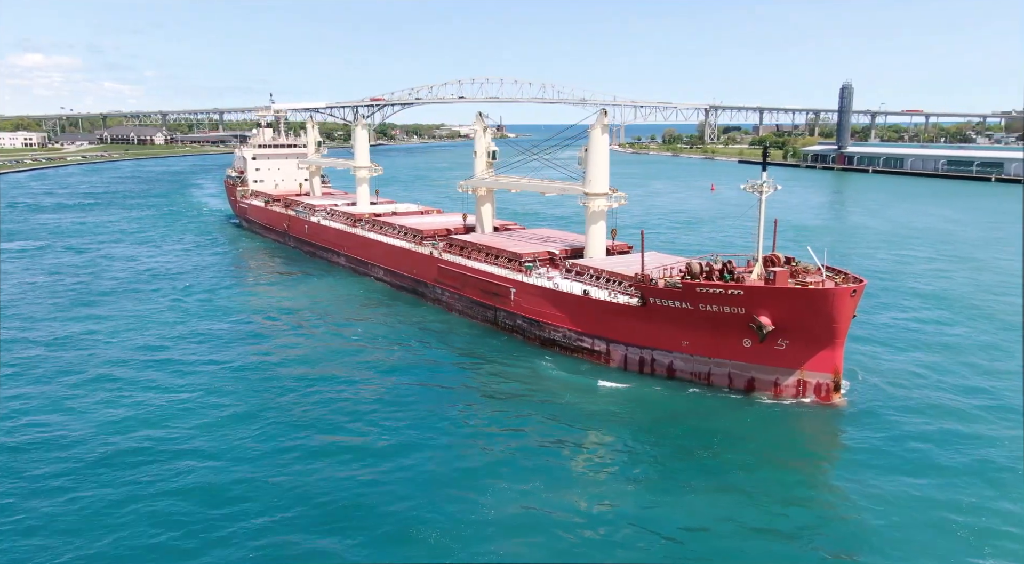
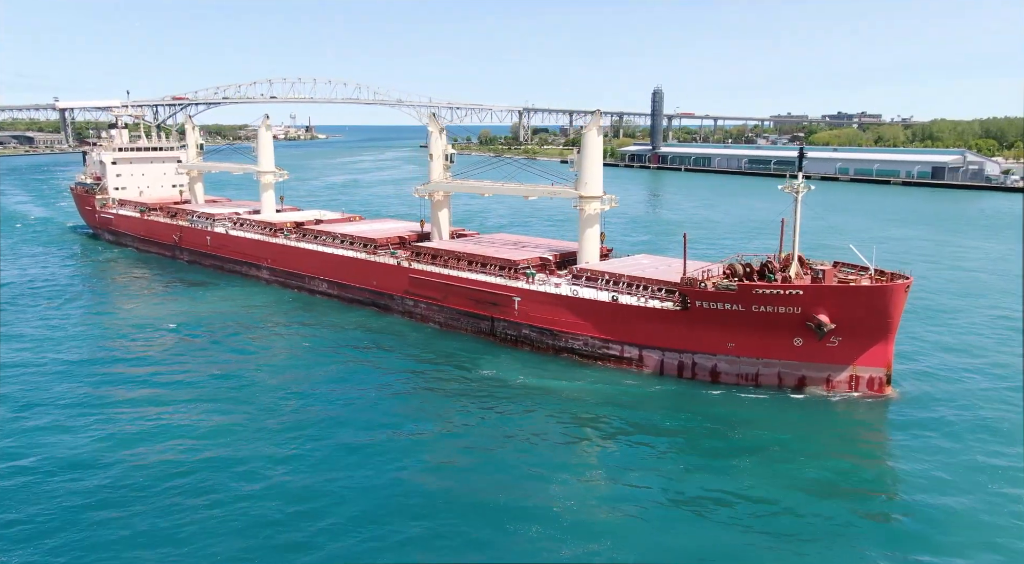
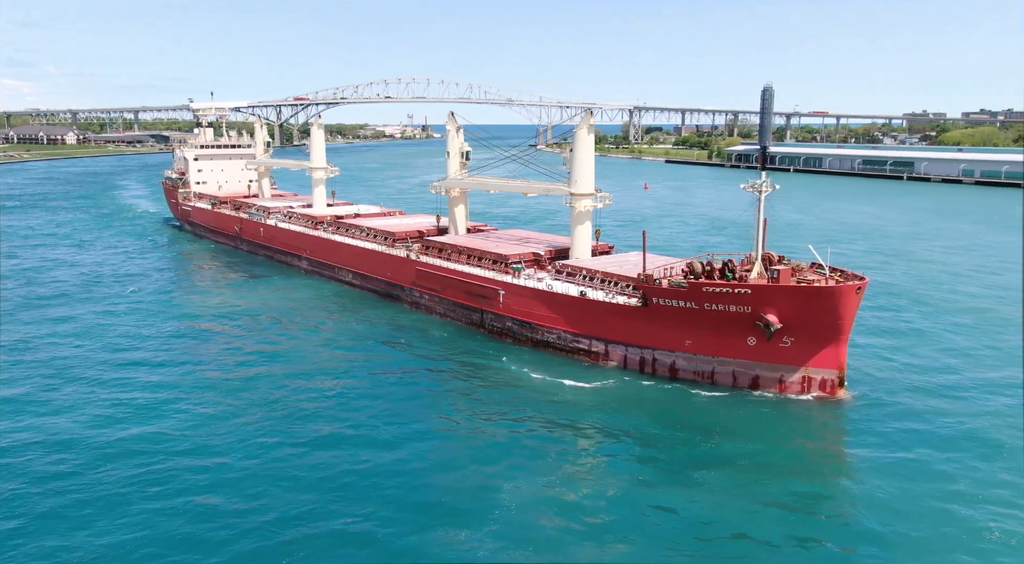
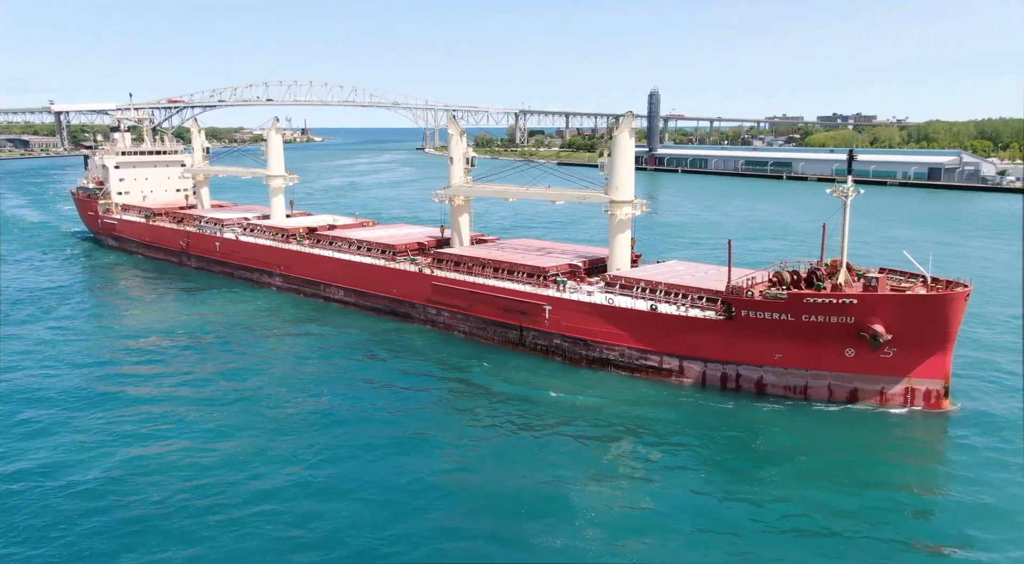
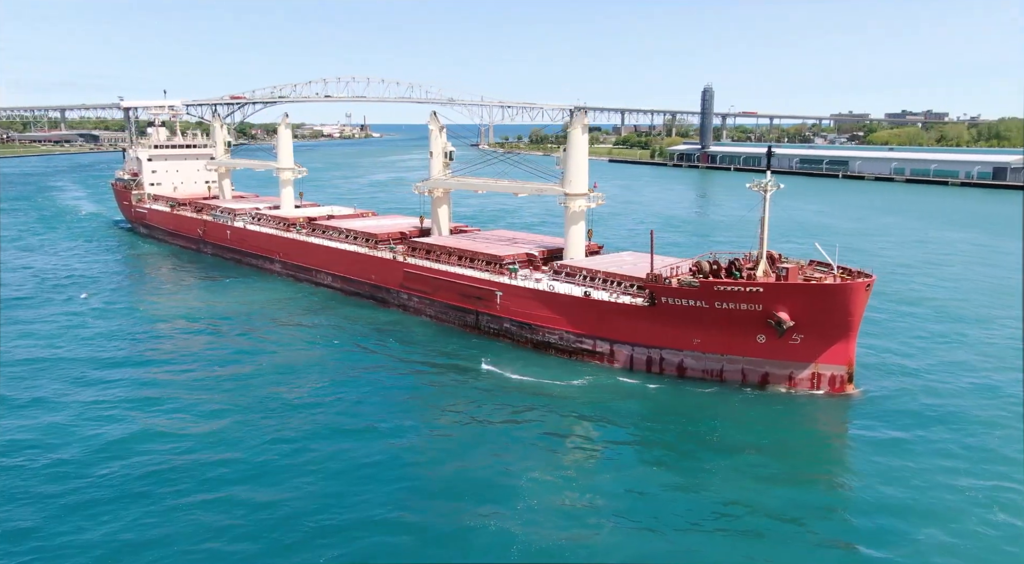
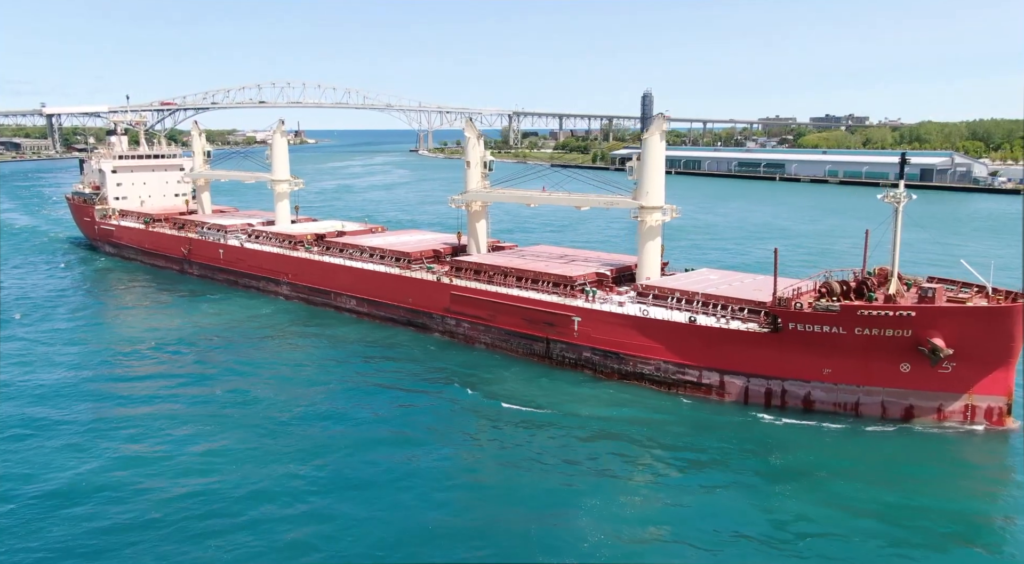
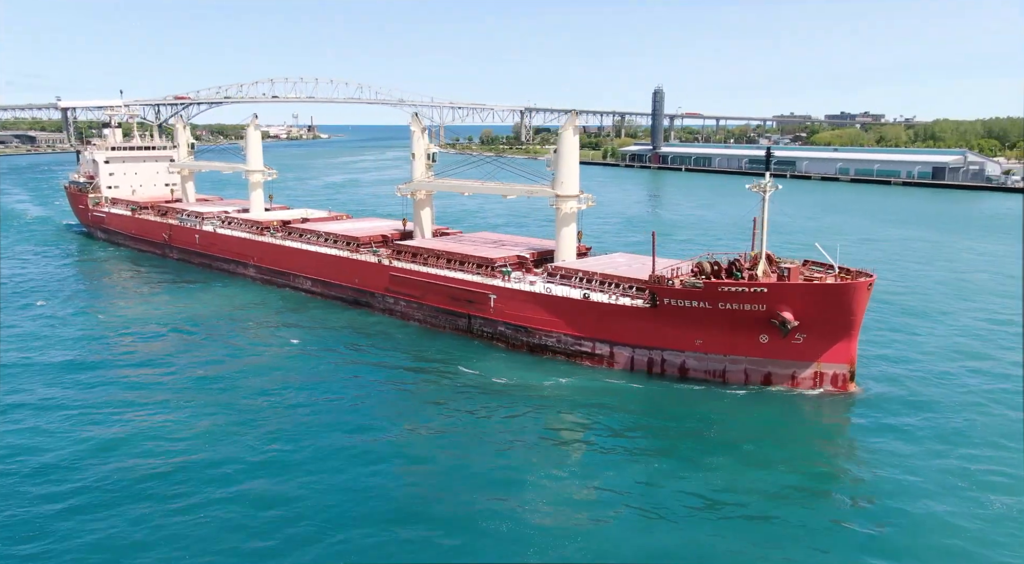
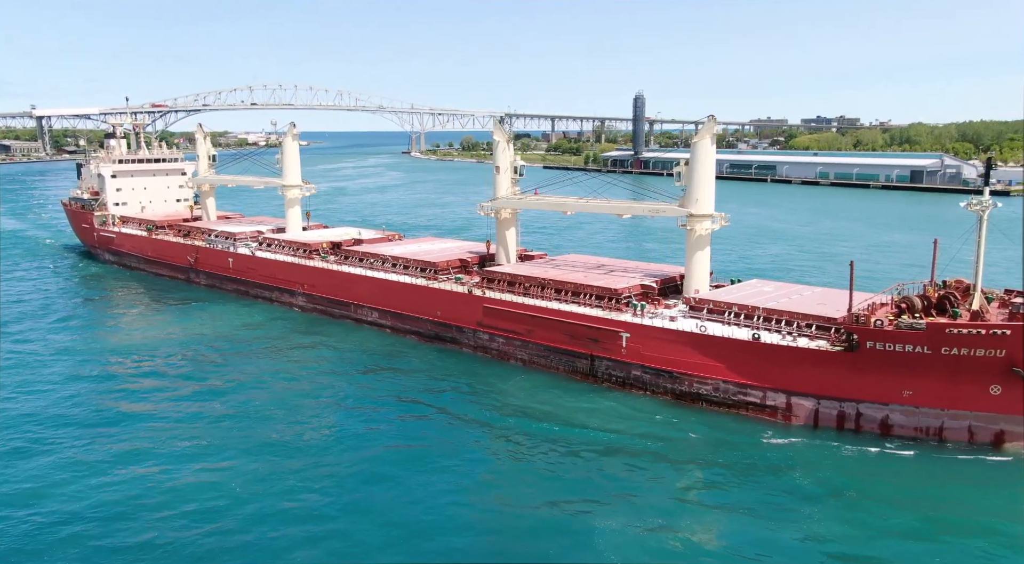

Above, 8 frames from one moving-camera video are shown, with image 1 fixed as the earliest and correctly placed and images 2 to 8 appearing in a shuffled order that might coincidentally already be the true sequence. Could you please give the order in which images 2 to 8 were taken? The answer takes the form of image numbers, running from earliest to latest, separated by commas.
3, 5, 7, 2, 4, 6, 8
